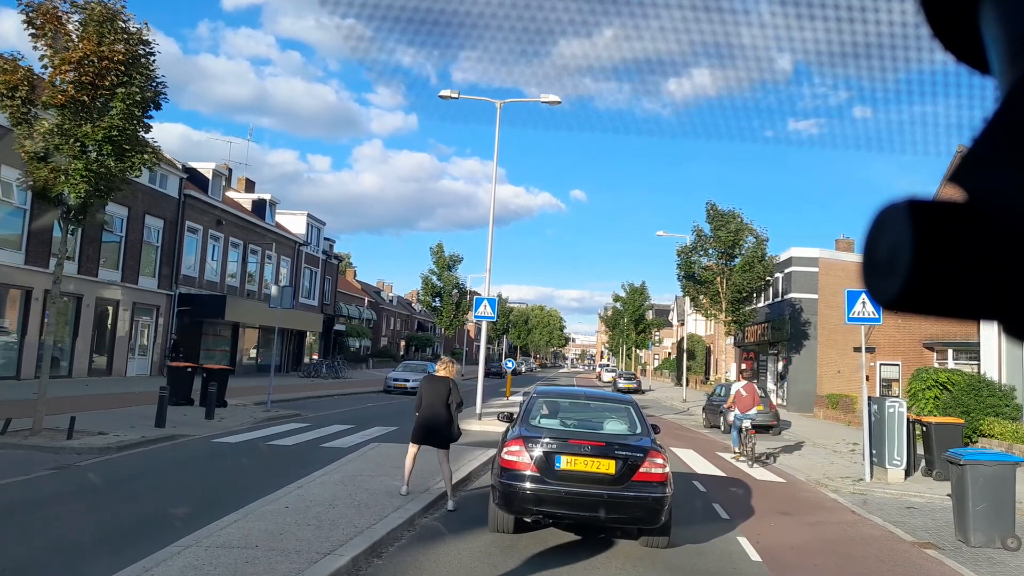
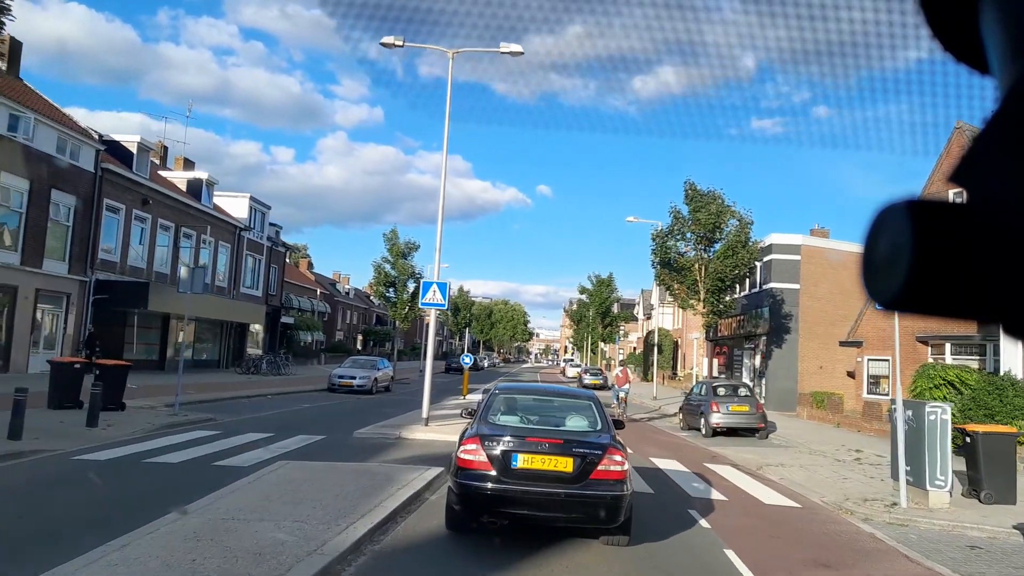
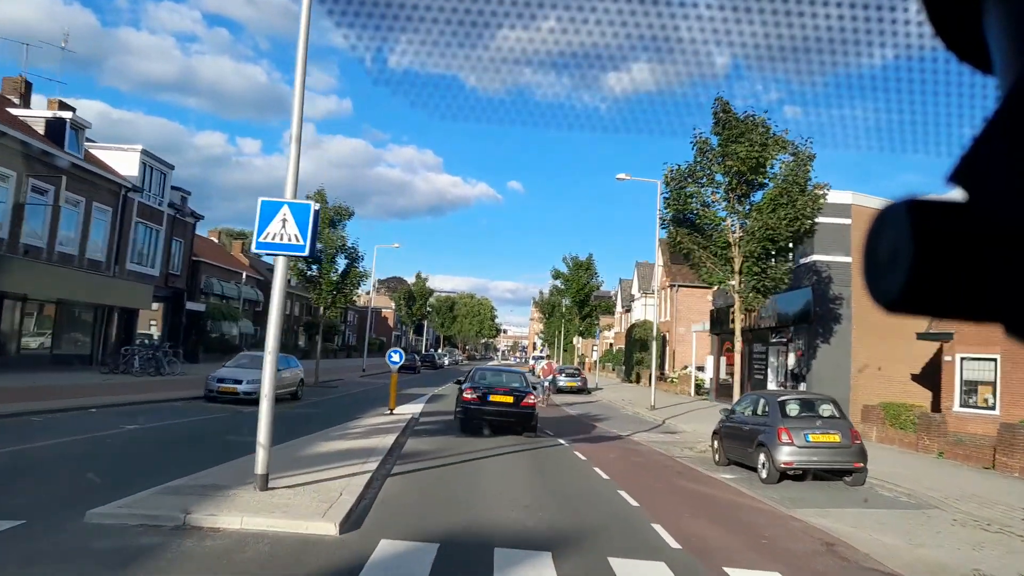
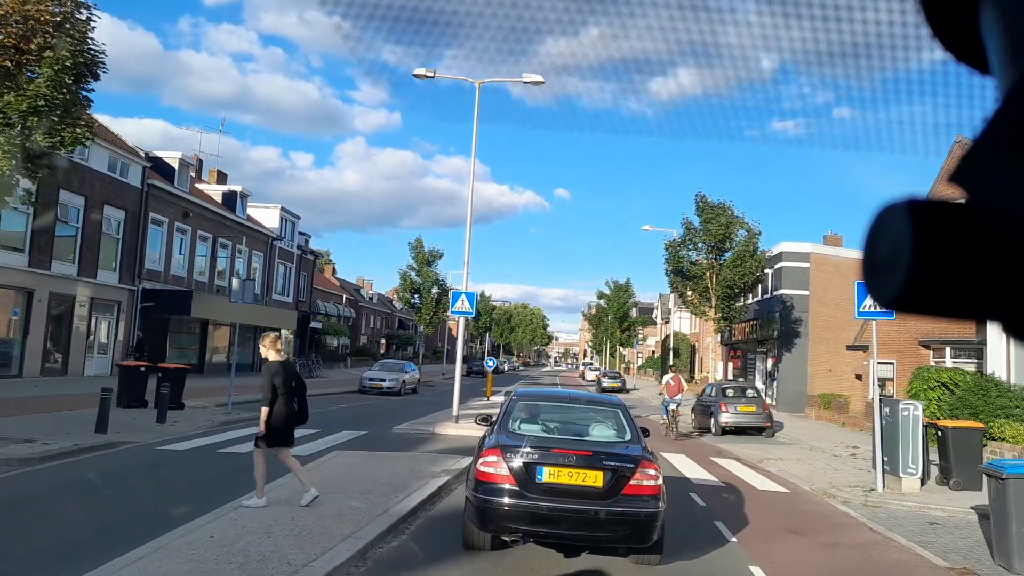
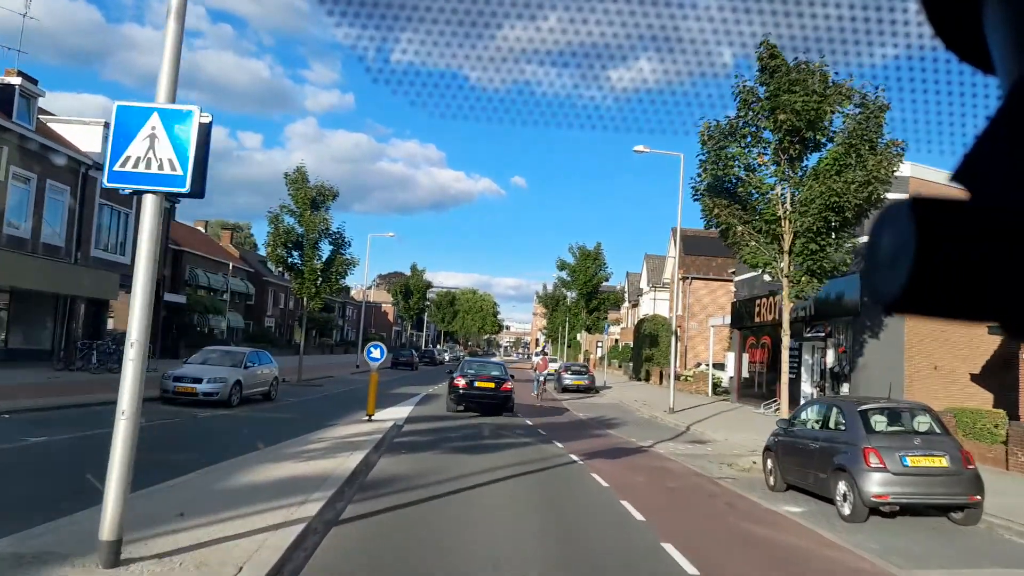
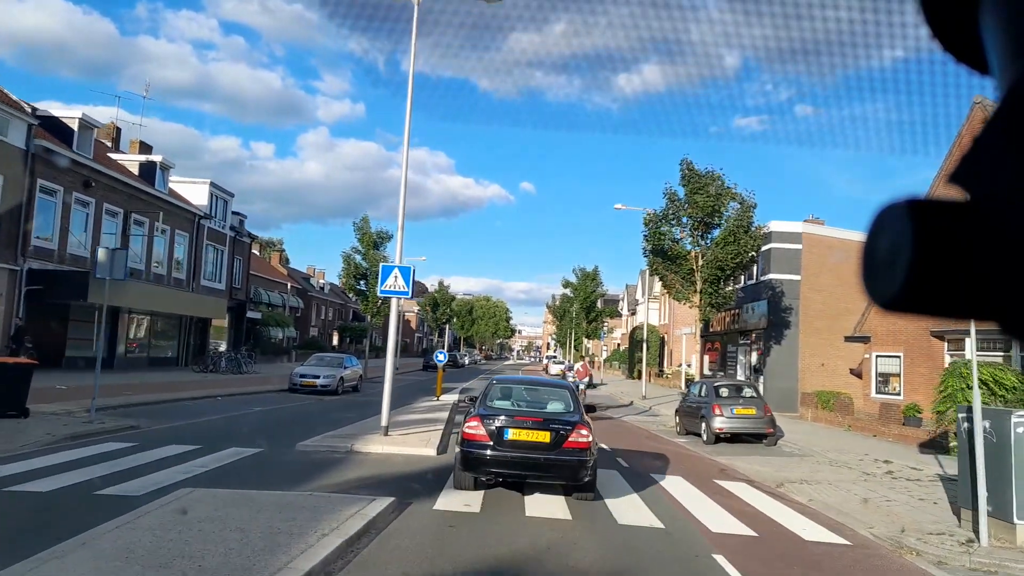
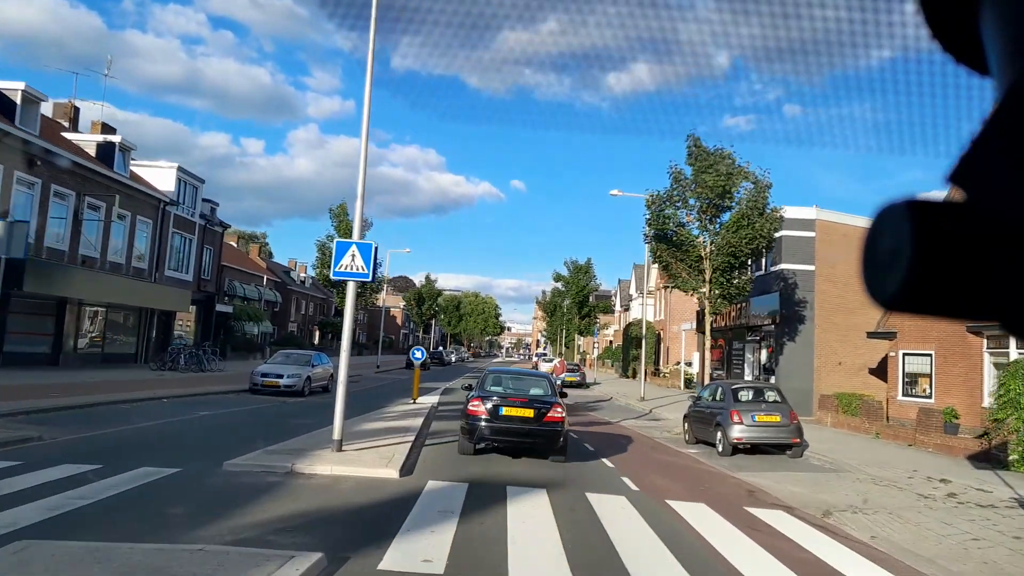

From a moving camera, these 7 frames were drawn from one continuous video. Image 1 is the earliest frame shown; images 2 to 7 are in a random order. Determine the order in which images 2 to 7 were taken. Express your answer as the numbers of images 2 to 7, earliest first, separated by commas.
4, 2, 6, 7, 3, 5
